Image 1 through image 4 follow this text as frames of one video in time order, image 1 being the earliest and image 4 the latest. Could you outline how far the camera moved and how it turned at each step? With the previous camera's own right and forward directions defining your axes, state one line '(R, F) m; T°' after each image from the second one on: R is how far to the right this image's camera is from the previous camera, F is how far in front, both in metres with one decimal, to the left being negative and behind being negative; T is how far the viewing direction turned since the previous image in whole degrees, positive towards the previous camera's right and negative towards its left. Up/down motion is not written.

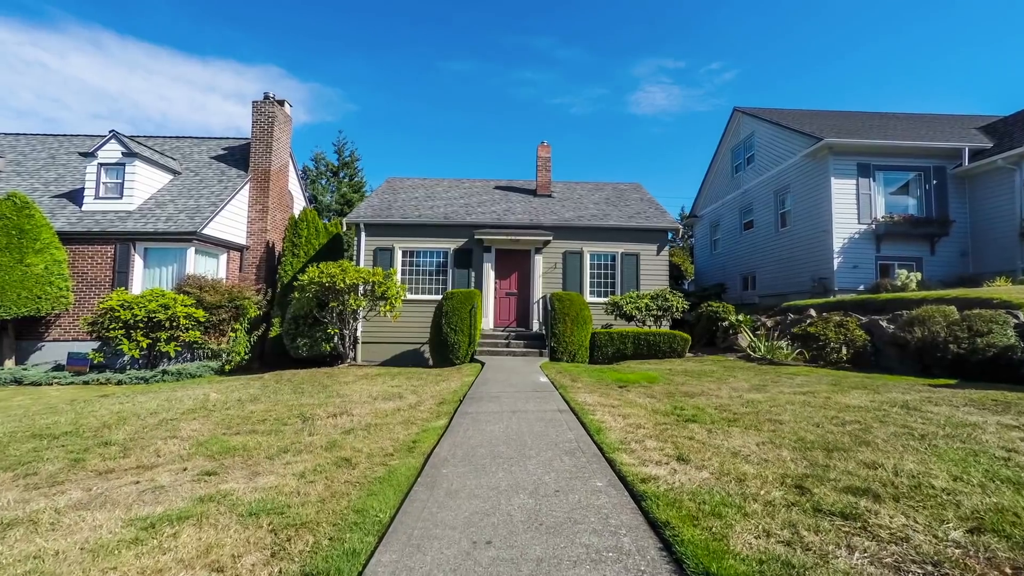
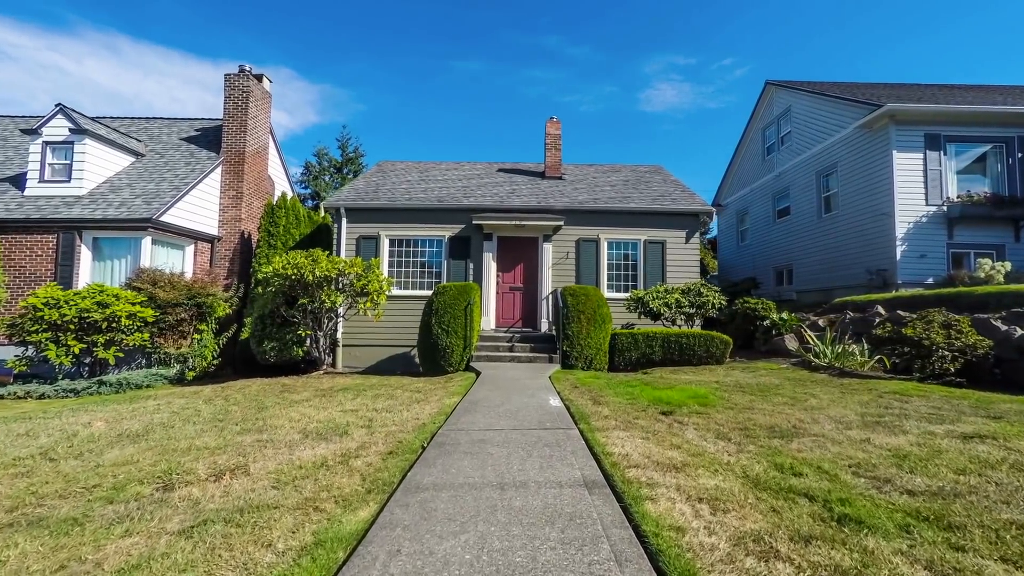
(+0.1, +1.7) m; -1°
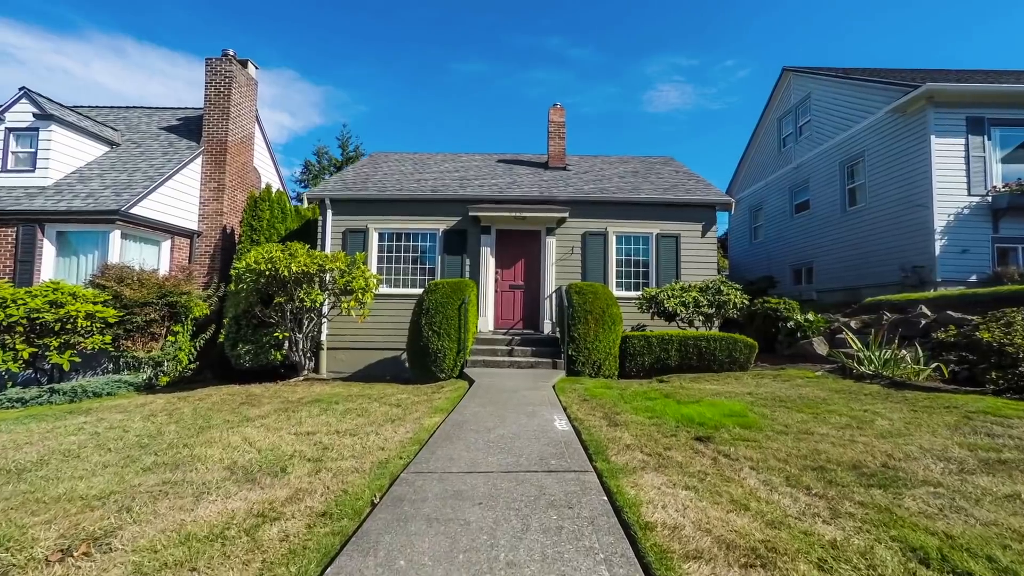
(+0.1, +0.9) m; 0°
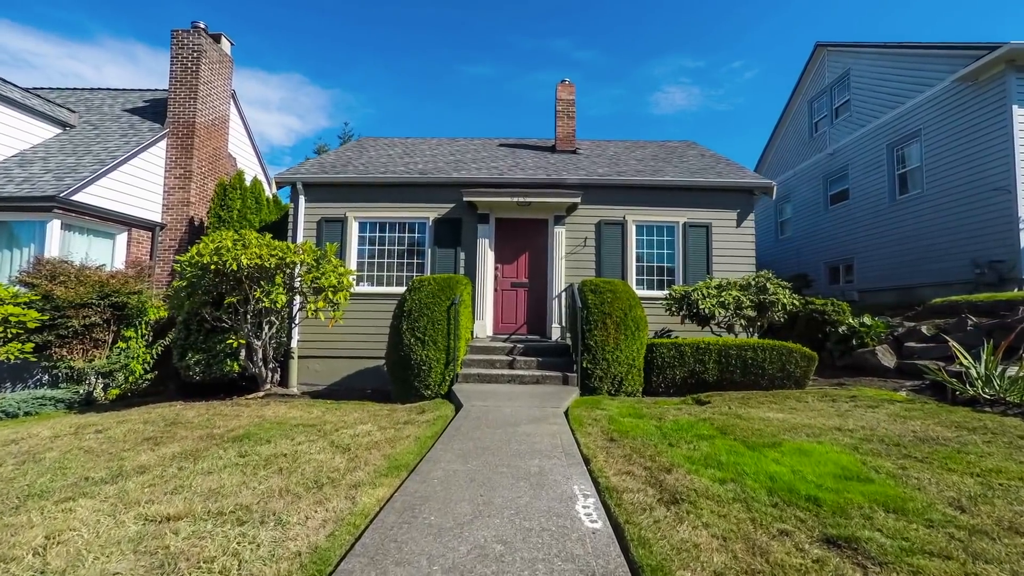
(+0.1, +1.4) m; -1°
